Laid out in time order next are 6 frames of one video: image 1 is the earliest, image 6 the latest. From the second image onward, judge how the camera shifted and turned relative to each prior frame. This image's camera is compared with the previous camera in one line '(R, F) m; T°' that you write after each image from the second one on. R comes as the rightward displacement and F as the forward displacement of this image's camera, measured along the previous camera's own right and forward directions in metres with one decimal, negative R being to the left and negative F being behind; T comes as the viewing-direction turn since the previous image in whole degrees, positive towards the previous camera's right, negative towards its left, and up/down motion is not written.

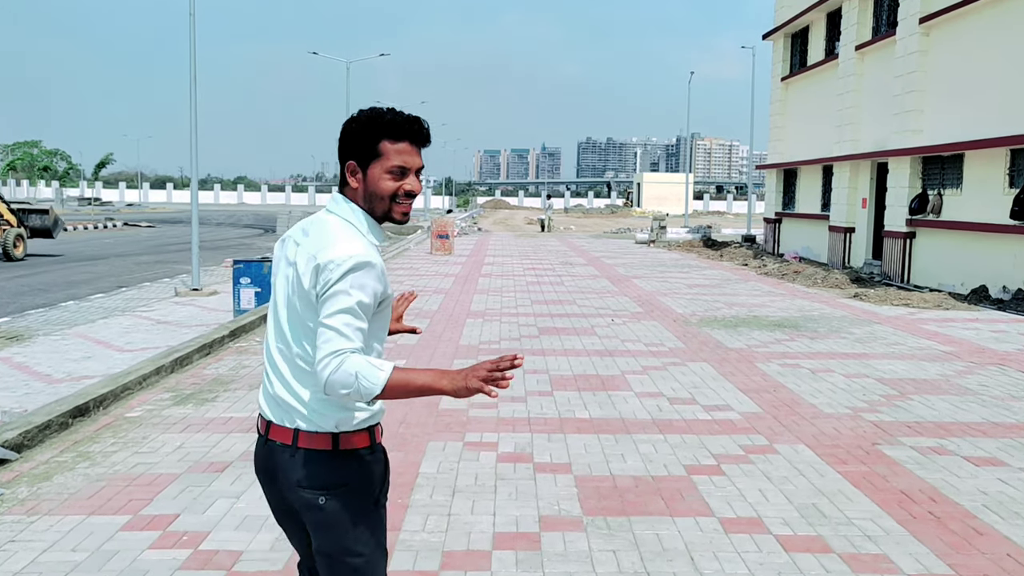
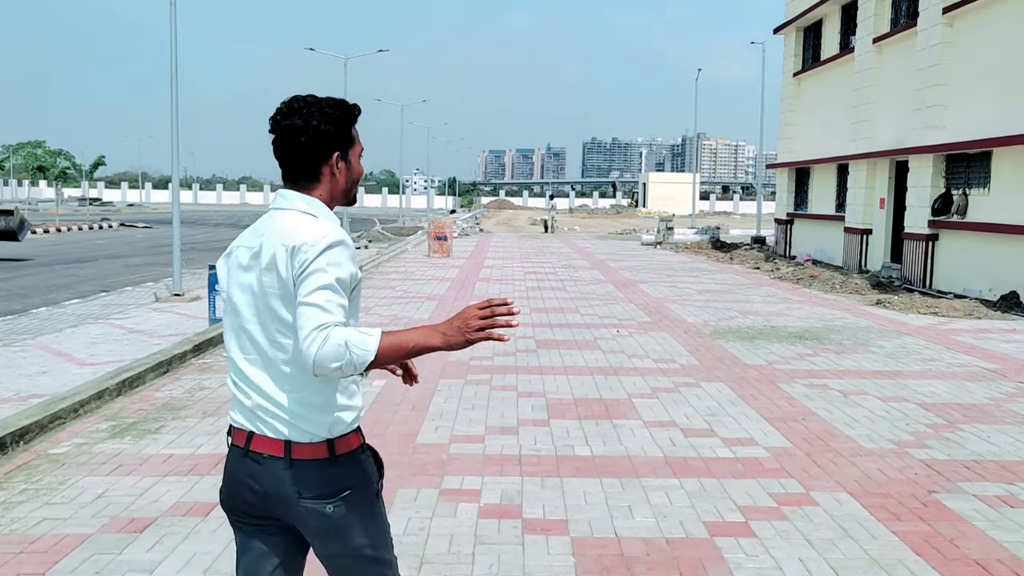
(+0.1, +1.0) m; 0°
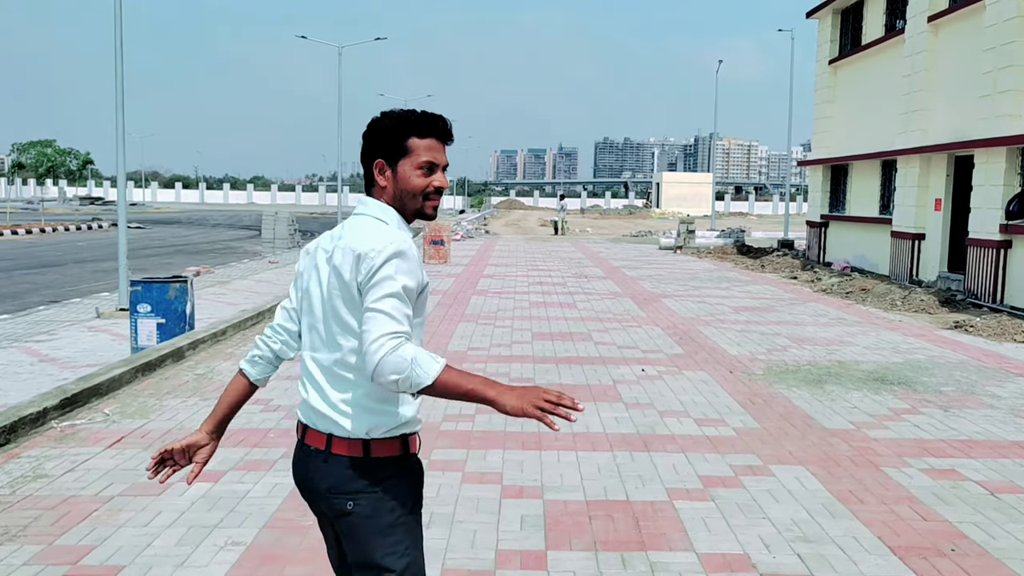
(+0.2, +2.4) m; -1°
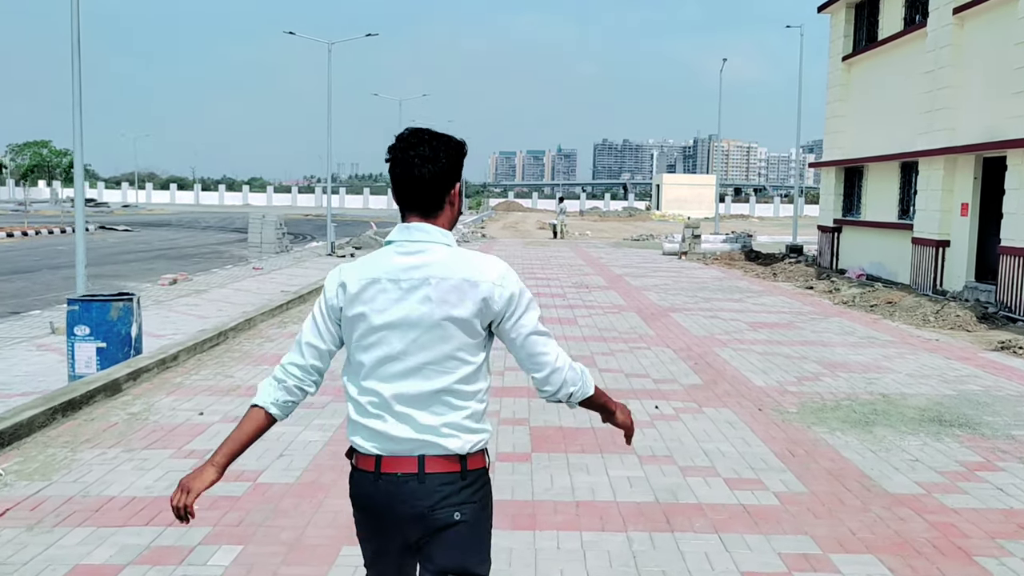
(+0.1, +1.2) m; 0°
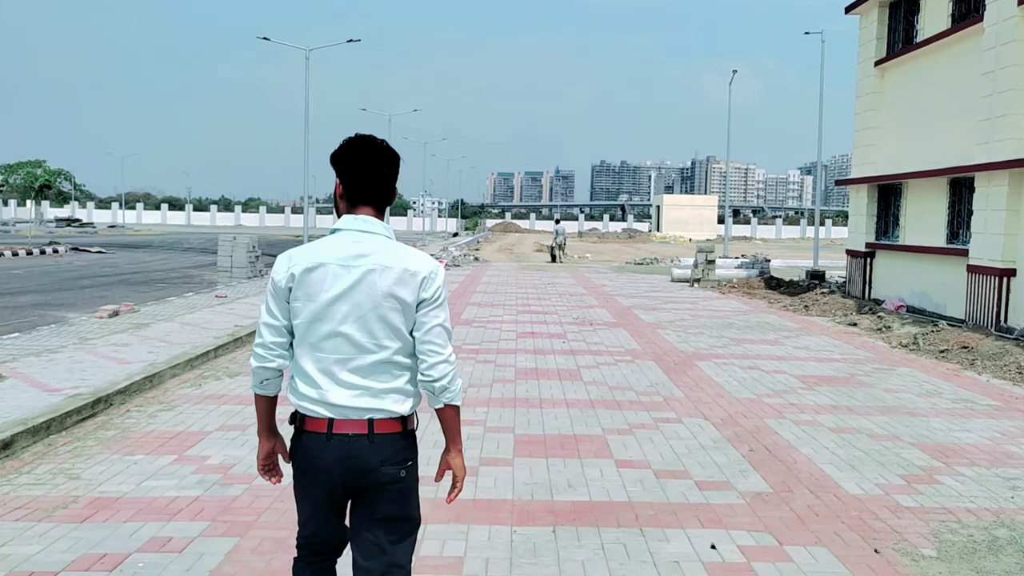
(+0.1, +2.6) m; 0°
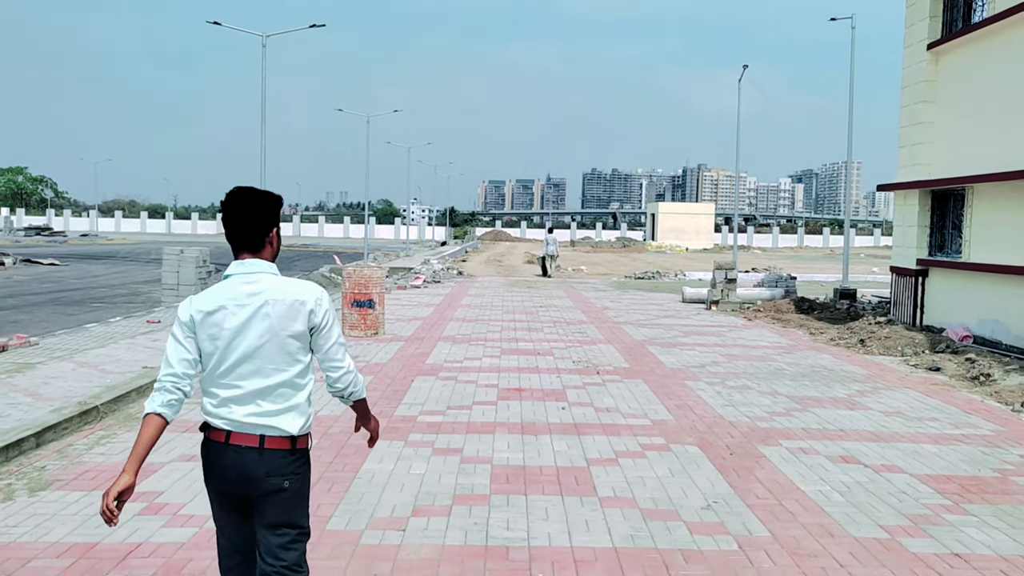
(+0.1, +3.4) m; +1°
